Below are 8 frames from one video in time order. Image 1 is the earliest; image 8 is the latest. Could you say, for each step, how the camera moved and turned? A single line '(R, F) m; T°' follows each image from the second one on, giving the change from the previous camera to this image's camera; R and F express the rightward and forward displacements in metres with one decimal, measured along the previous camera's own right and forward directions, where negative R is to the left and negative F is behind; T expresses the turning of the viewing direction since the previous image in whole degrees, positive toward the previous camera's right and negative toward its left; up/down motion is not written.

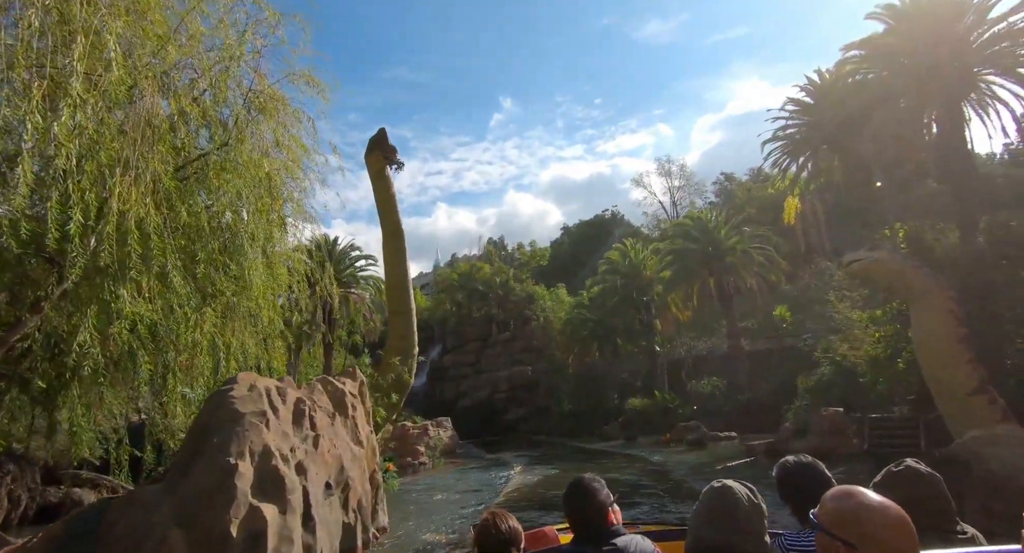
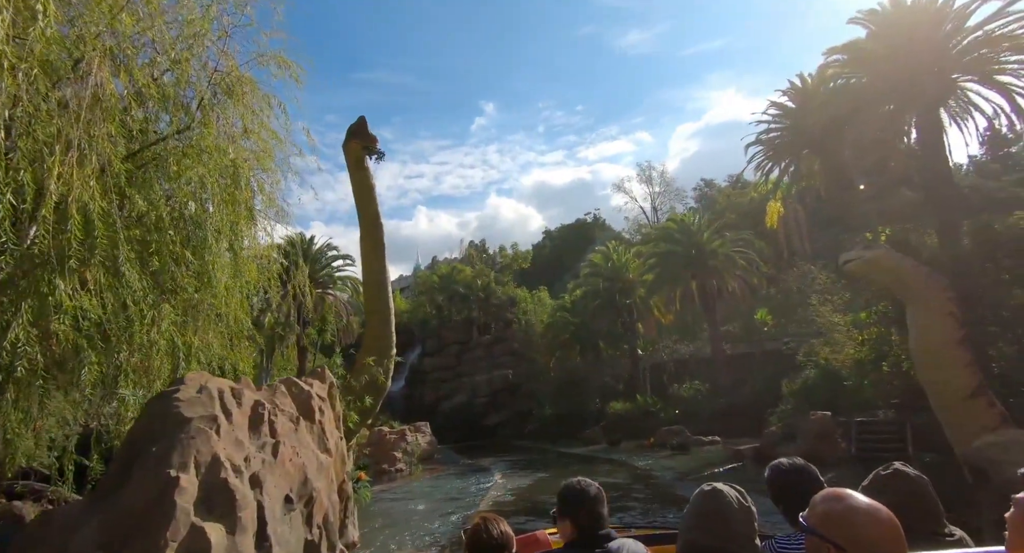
(0.0, +0.2) m; +2°
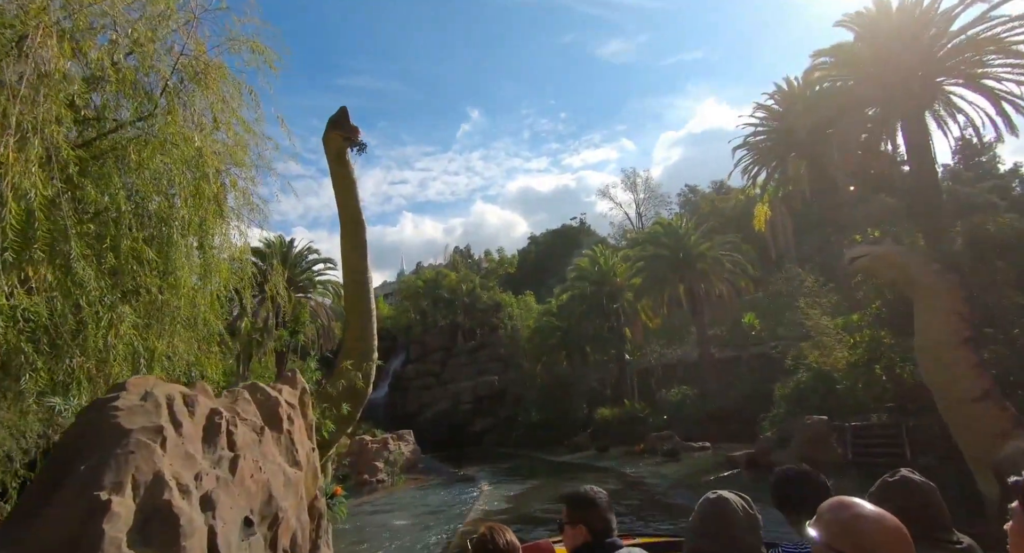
(0.0, +0.2) m; +1°
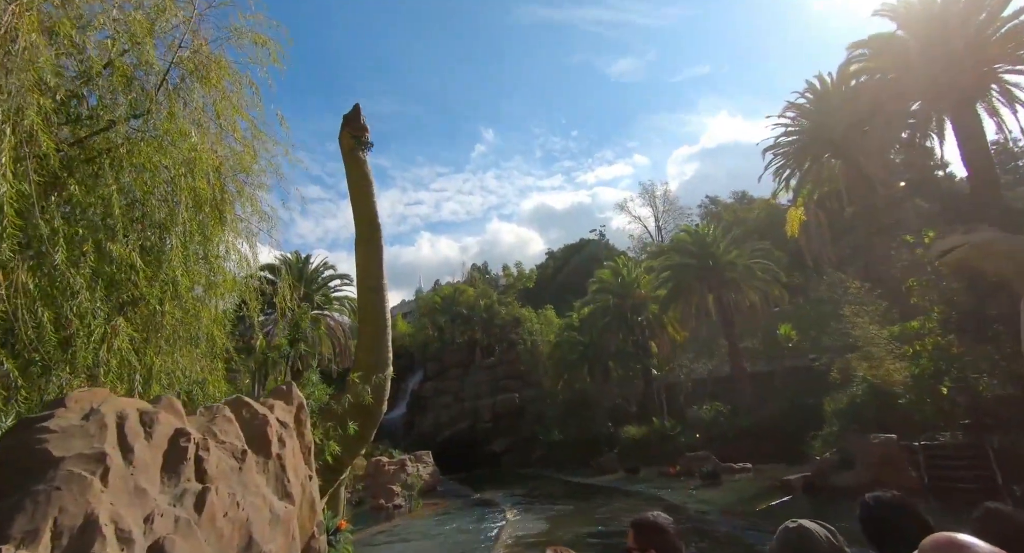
(-0.1, +0.5) m; -2°
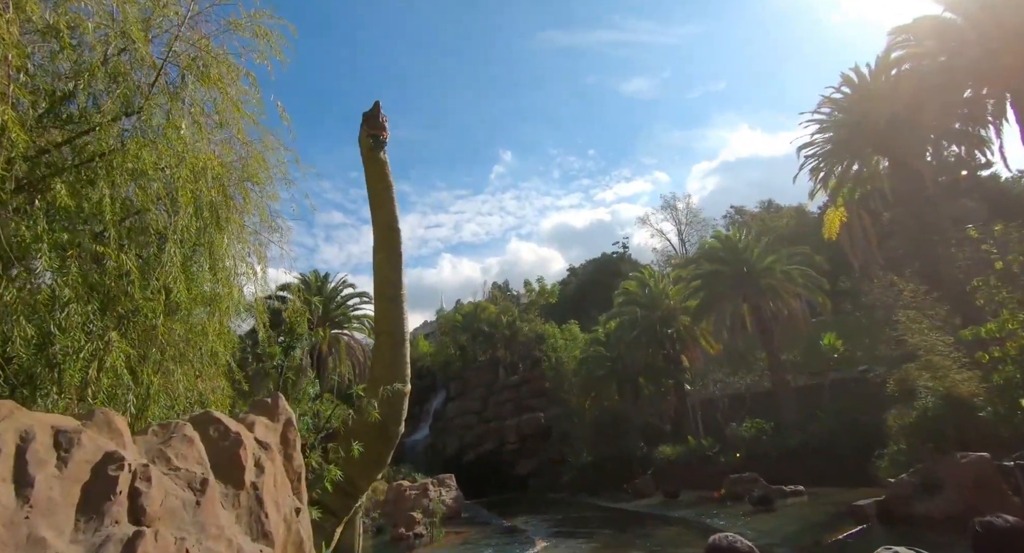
(0.0, +0.5) m; -2°
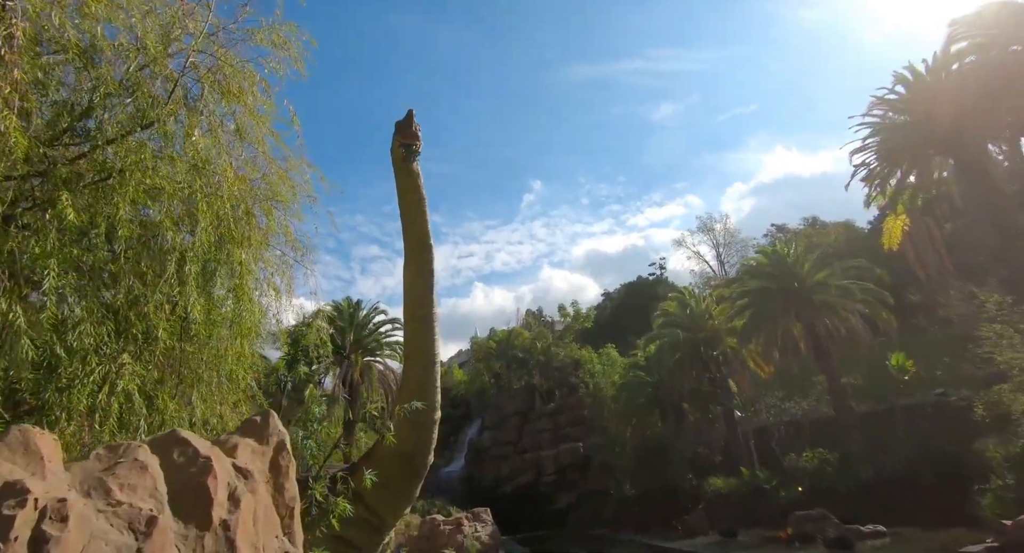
(0.0, +0.5) m; -3°
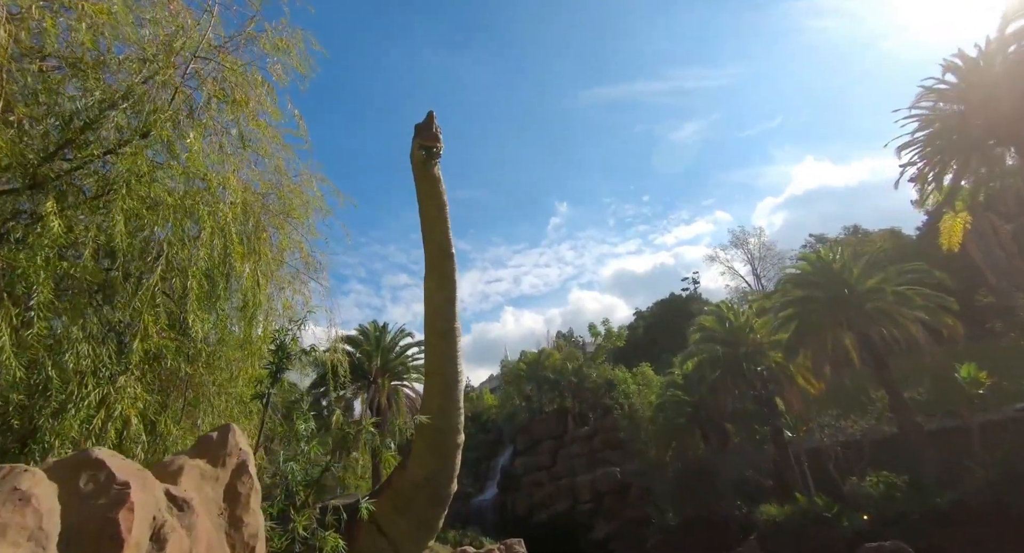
(0.0, +0.5) m; -3°
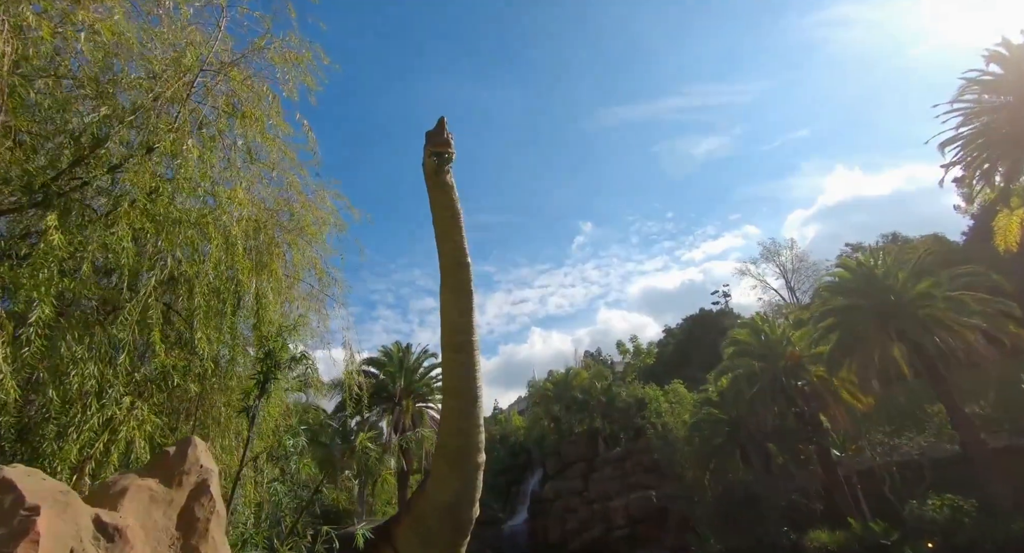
(0.0, +0.4) m; -2°
